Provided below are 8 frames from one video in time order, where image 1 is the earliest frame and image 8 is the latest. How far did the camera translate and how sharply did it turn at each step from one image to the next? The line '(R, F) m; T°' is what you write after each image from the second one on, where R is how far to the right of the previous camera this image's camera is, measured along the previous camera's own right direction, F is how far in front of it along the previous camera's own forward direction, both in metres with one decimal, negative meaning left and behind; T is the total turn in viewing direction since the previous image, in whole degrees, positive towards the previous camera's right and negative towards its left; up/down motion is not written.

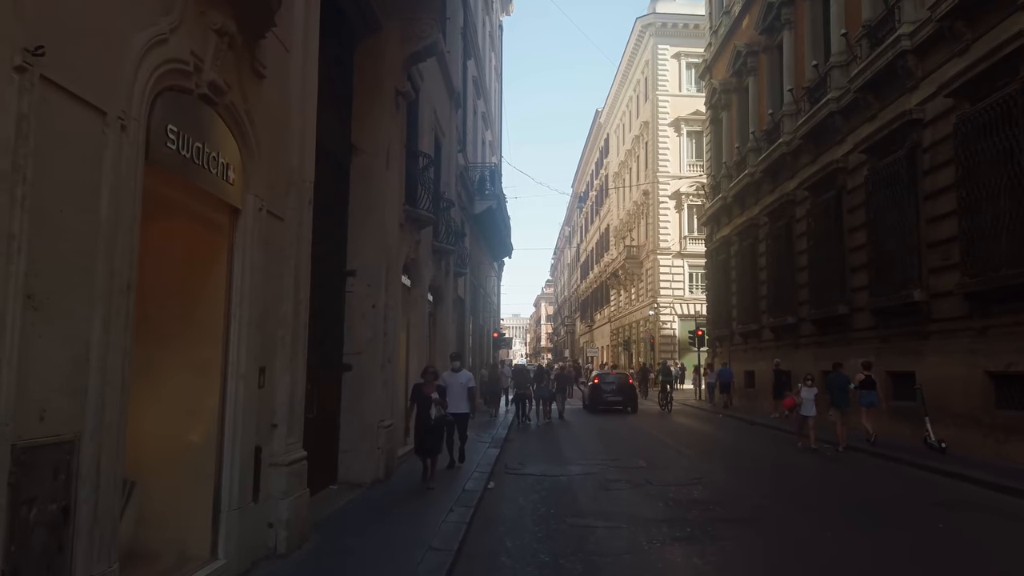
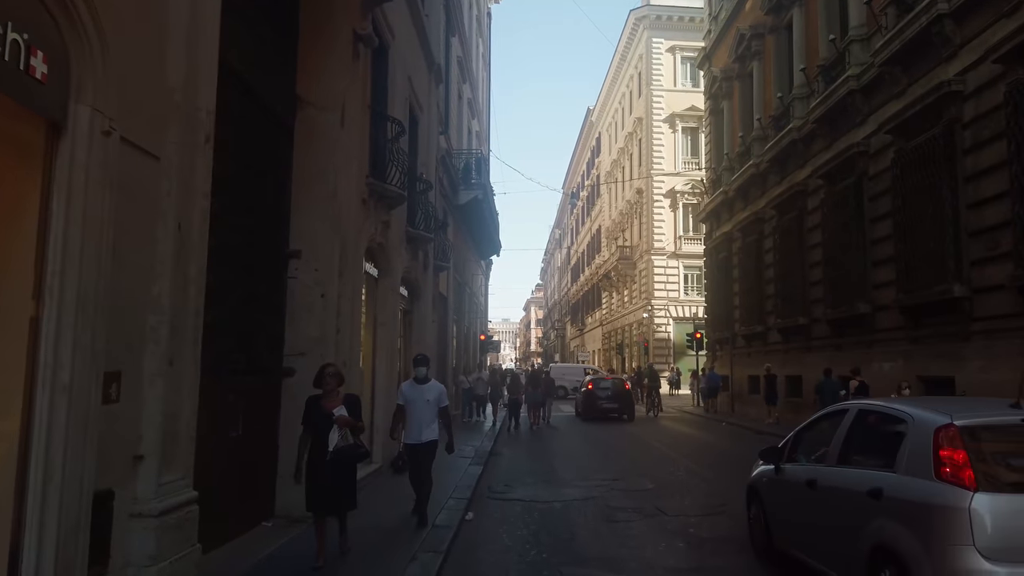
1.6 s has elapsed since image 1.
(+0.1, +2.0) m; +1°
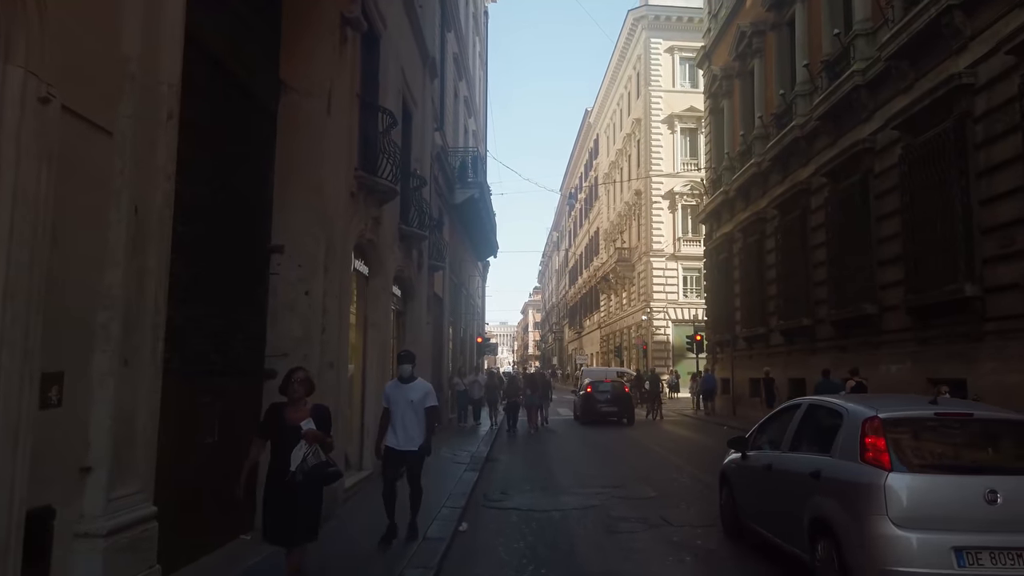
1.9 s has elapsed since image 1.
(0.0, +0.5) m; 0°
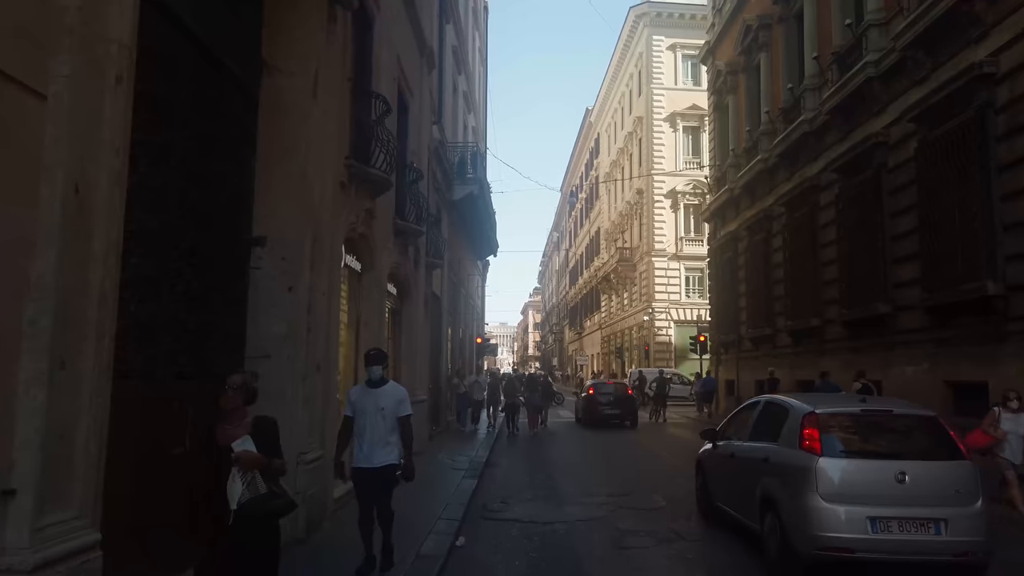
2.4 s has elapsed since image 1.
(0.0, +0.6) m; 0°
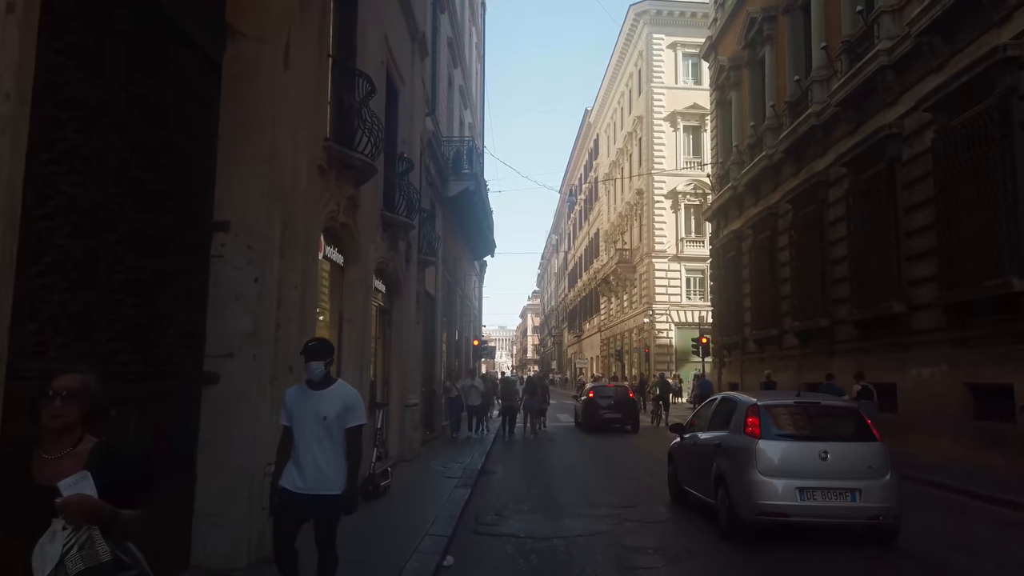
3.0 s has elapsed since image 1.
(+0.1, +0.8) m; 0°
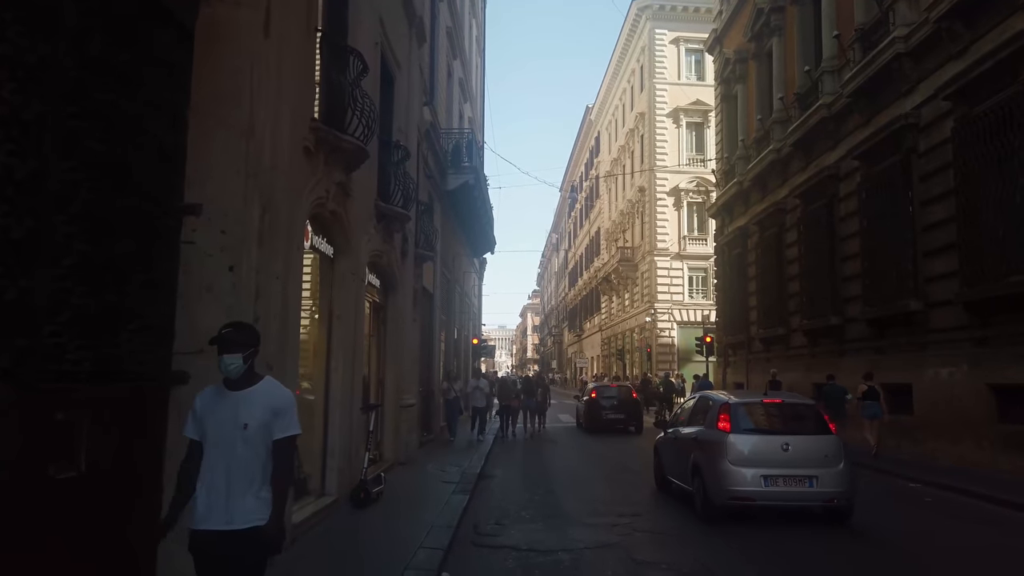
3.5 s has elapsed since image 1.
(0.0, +0.6) m; 0°
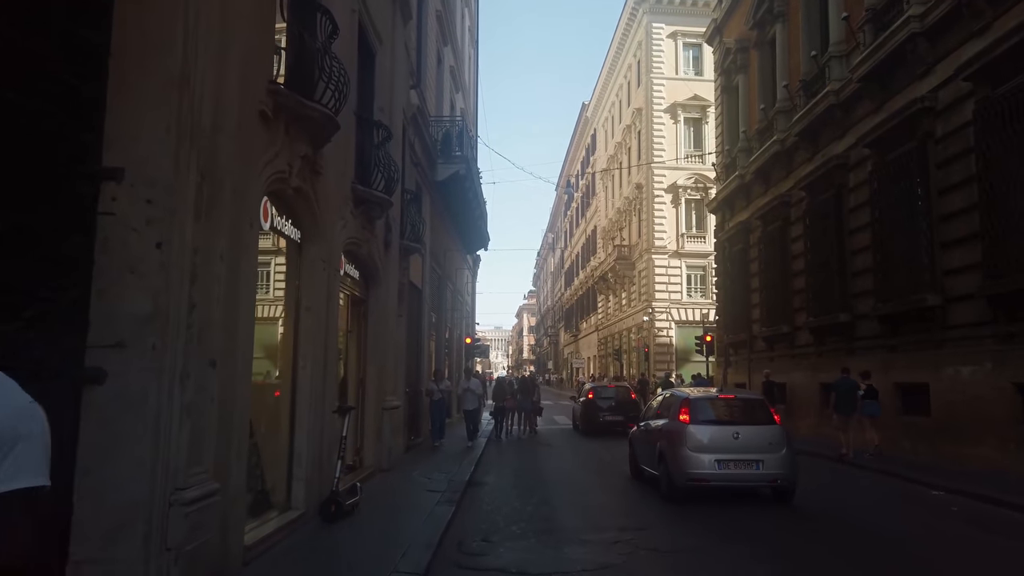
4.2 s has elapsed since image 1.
(+0.1, +1.0) m; 0°
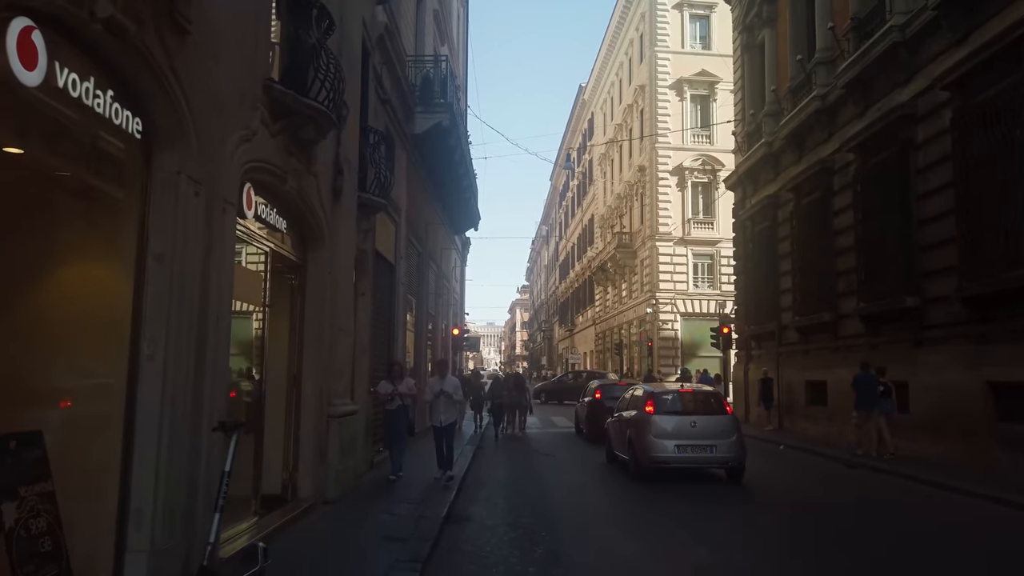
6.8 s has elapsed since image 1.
(0.0, +3.4) m; +1°
